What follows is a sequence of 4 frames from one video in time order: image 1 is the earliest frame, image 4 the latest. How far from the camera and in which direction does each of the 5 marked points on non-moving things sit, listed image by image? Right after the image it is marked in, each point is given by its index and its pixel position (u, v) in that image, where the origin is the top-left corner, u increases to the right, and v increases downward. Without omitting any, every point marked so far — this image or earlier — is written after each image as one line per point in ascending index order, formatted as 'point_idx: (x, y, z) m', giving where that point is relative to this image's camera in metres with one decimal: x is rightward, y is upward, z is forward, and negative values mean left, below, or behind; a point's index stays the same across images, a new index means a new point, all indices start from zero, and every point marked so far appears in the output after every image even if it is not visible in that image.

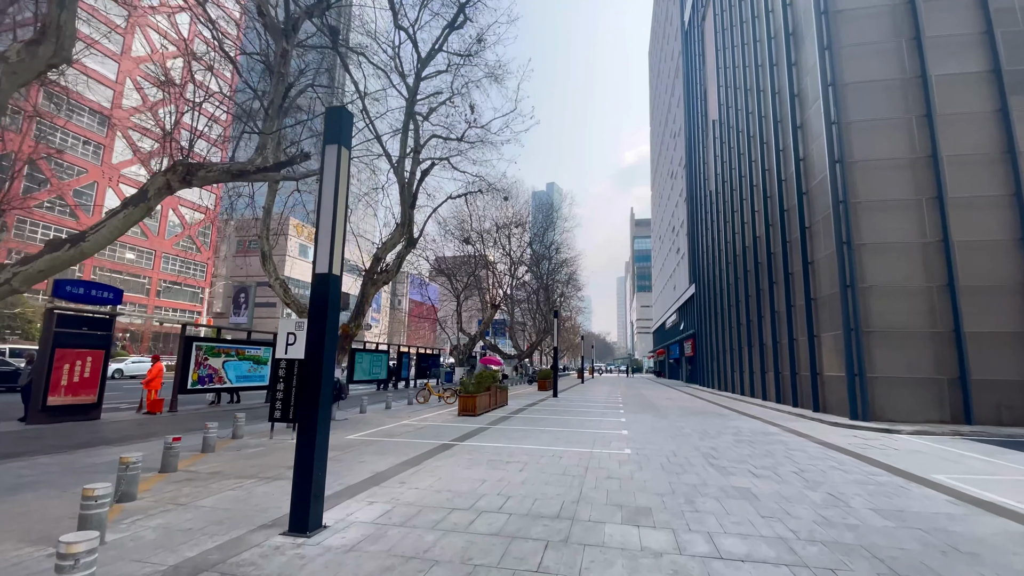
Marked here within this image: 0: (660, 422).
0: (+3.8, -3.5, +12.0) m
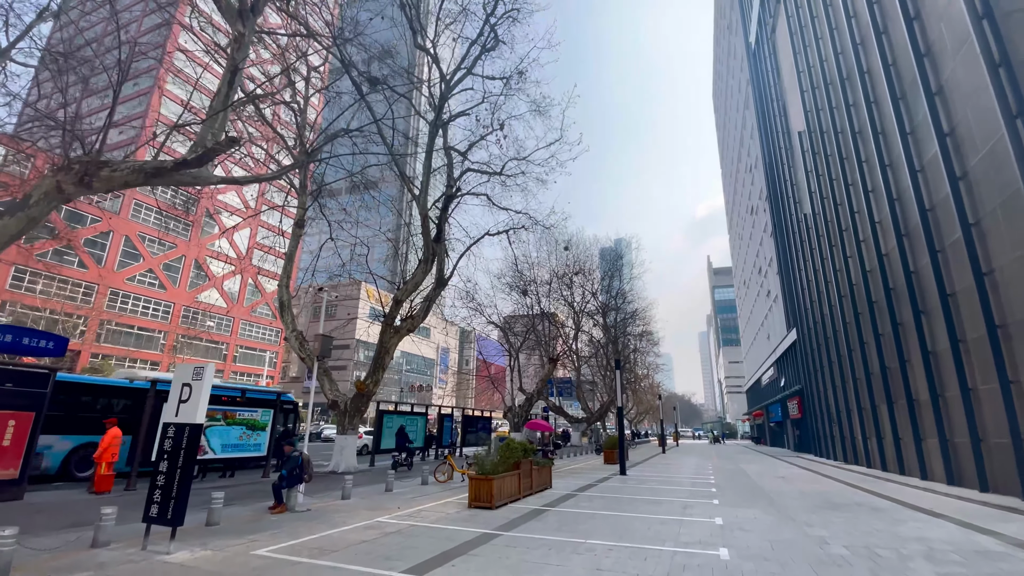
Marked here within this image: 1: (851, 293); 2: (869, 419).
0: (+4.2, -3.8, +7.3) m
1: (+14.1, -0.2, +19.3) m
2: (+14.1, -5.2, +18.3) m
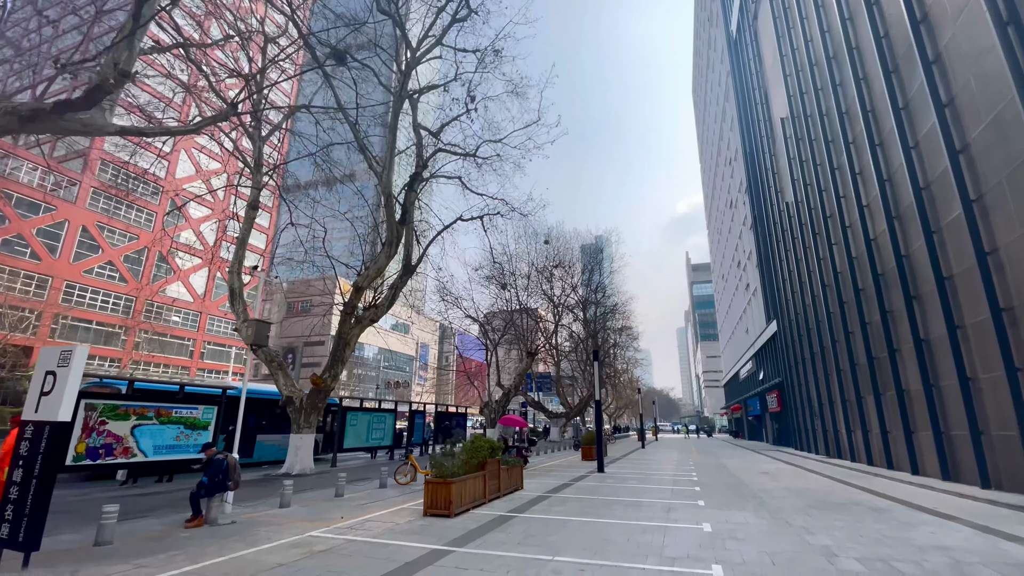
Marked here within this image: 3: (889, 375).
0: (+3.7, -3.4, +6.4) m
1: (+13.0, +0.2, +18.8) m
2: (+13.0, -4.7, +17.7) m
3: (+12.0, -2.8, +14.7) m
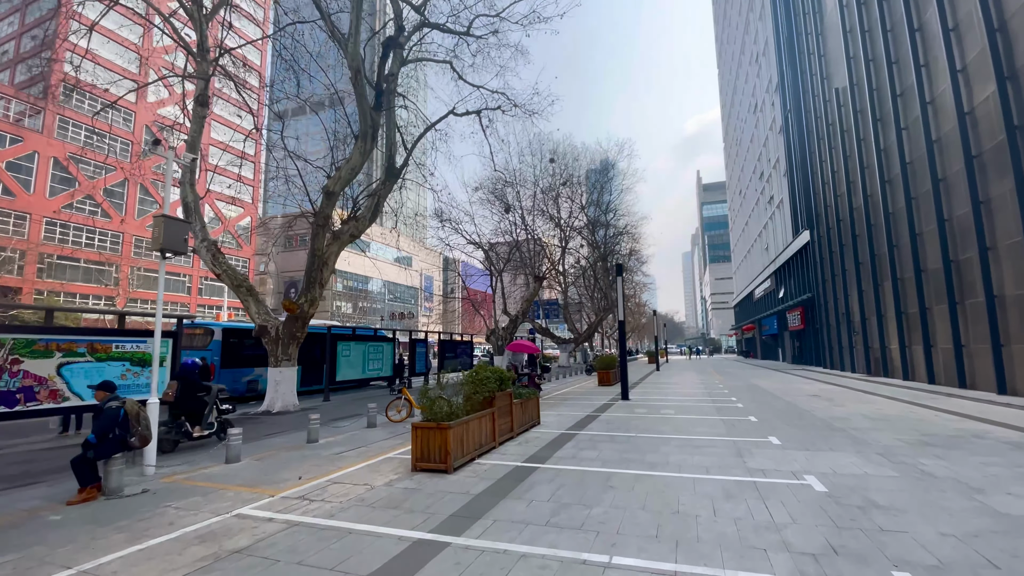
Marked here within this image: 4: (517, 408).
0: (+3.9, -1.9, +4.3) m
1: (+13.2, +3.8, +15.8) m
2: (+13.4, -1.3, +15.5) m
3: (+12.2, +0.2, +12.3) m
4: (+0.1, -2.1, +8.1) m
